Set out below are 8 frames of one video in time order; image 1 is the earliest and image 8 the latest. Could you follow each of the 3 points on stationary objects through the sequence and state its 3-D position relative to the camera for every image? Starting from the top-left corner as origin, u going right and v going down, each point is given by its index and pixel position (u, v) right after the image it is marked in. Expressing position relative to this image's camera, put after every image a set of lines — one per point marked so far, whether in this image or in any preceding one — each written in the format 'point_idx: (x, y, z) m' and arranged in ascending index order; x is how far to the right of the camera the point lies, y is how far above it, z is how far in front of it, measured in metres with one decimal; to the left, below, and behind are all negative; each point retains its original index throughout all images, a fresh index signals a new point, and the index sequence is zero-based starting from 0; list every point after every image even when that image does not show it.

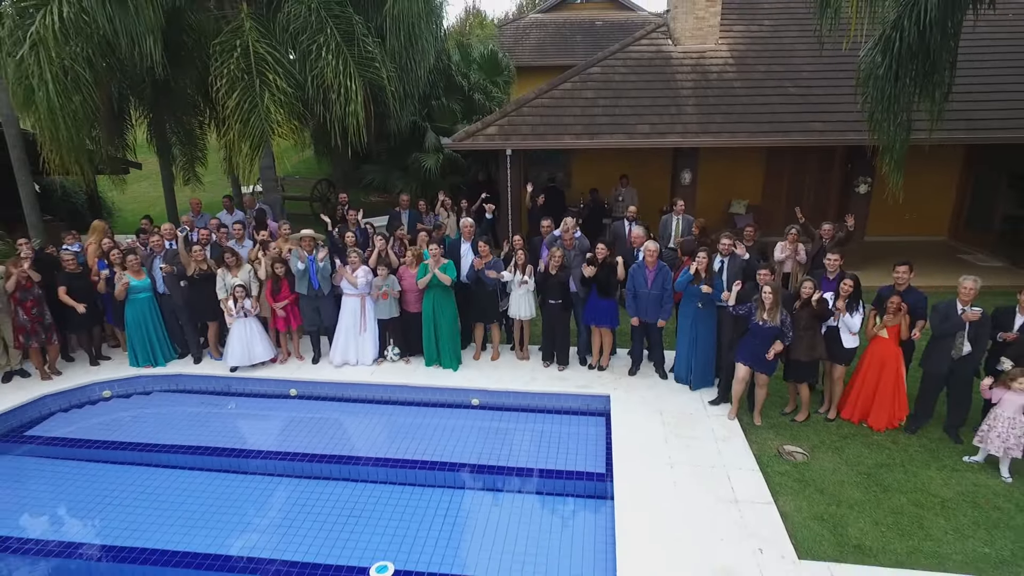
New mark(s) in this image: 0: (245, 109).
0: (-2.2, +1.5, +7.0) m
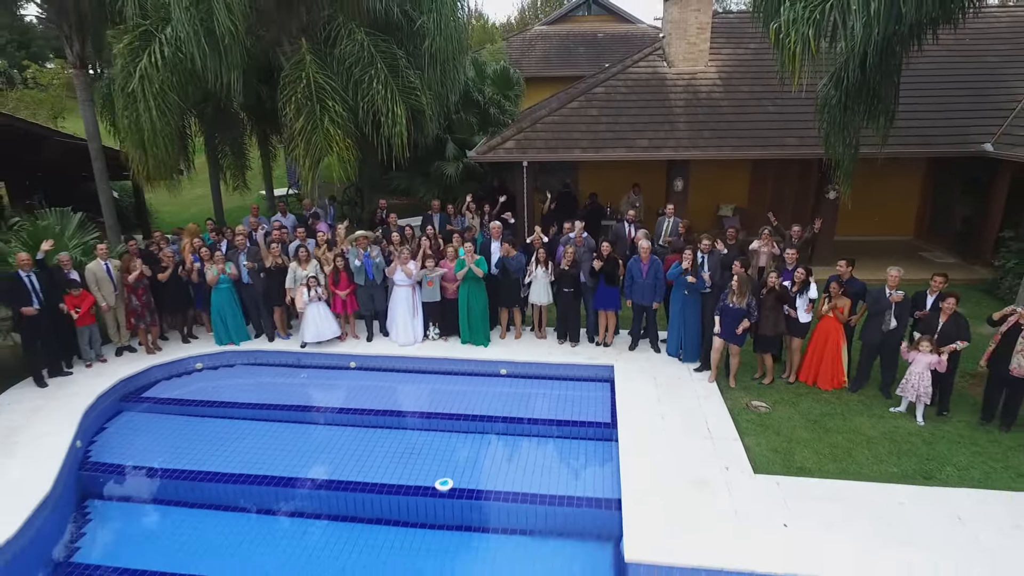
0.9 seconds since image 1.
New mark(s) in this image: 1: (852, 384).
0: (-2.0, +1.6, +8.4) m
1: (+2.8, -0.8, +6.9) m
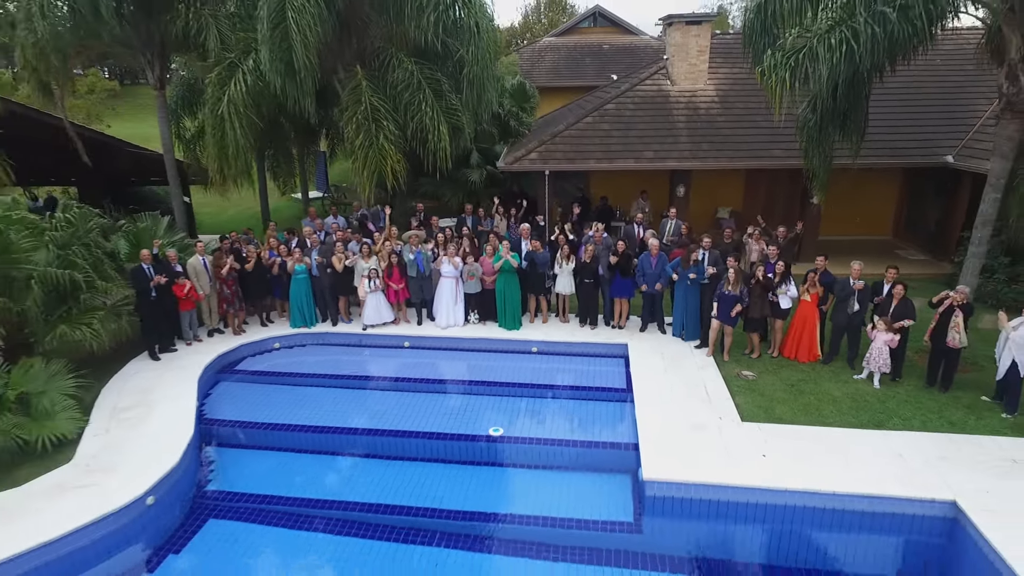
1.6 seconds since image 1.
0: (-1.7, +1.7, +9.9) m
1: (+3.1, -0.7, +8.3) m
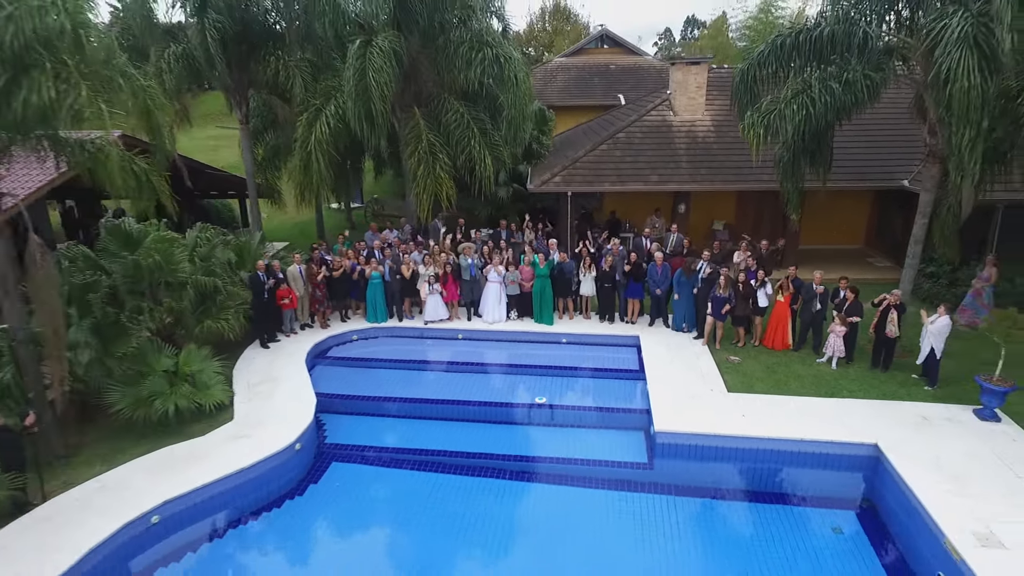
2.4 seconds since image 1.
0: (-1.2, +1.7, +12.1) m
1: (+3.6, -0.7, +10.6) m
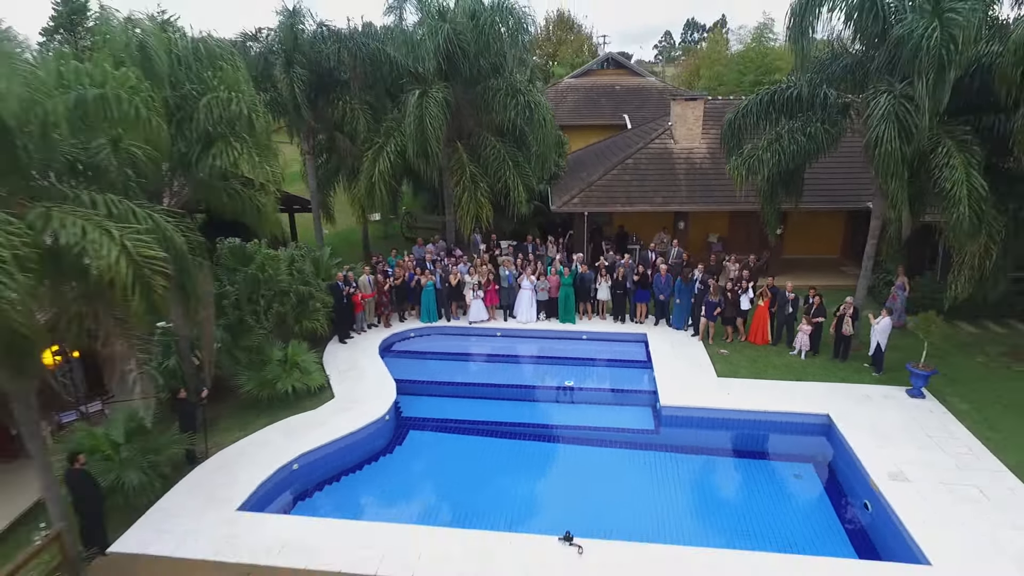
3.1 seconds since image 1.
0: (-0.7, +1.6, +14.6) m
1: (+4.1, -0.8, +13.1) m
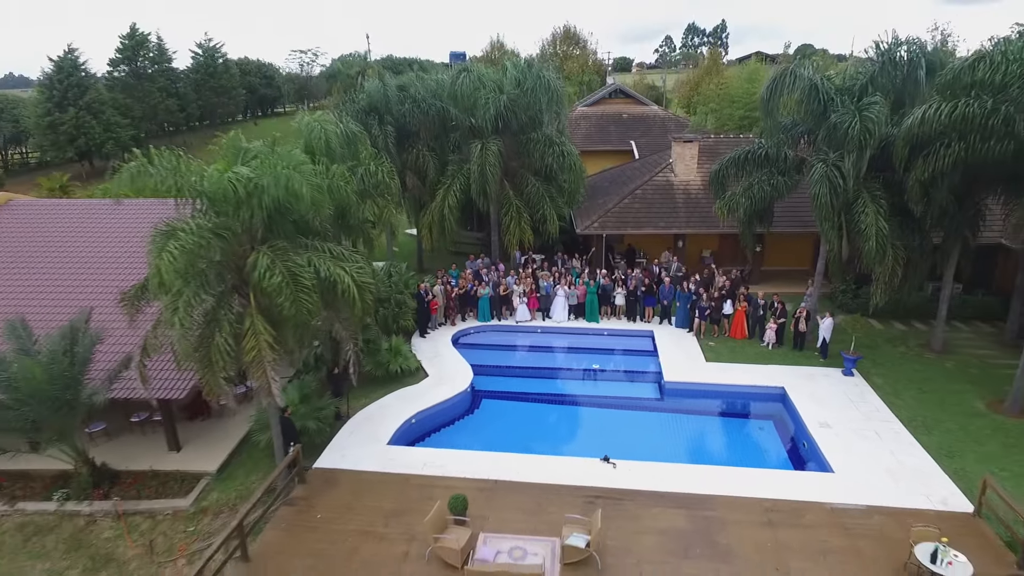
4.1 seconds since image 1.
0: (+0.1, +1.4, +18.8) m
1: (+4.9, -1.0, +17.3) m
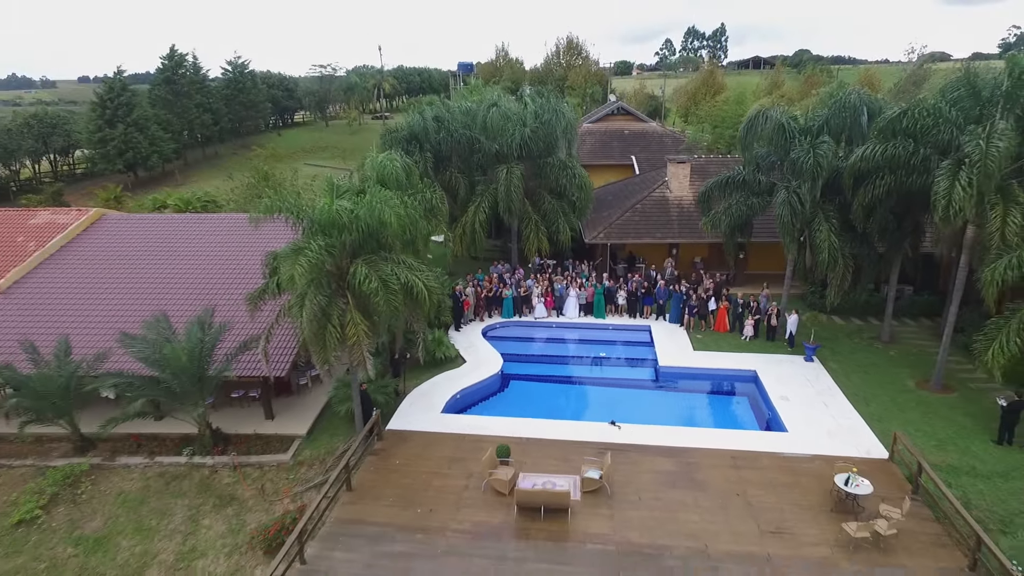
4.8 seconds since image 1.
0: (+0.6, +1.4, +22.2) m
1: (+5.4, -1.0, +20.6) m
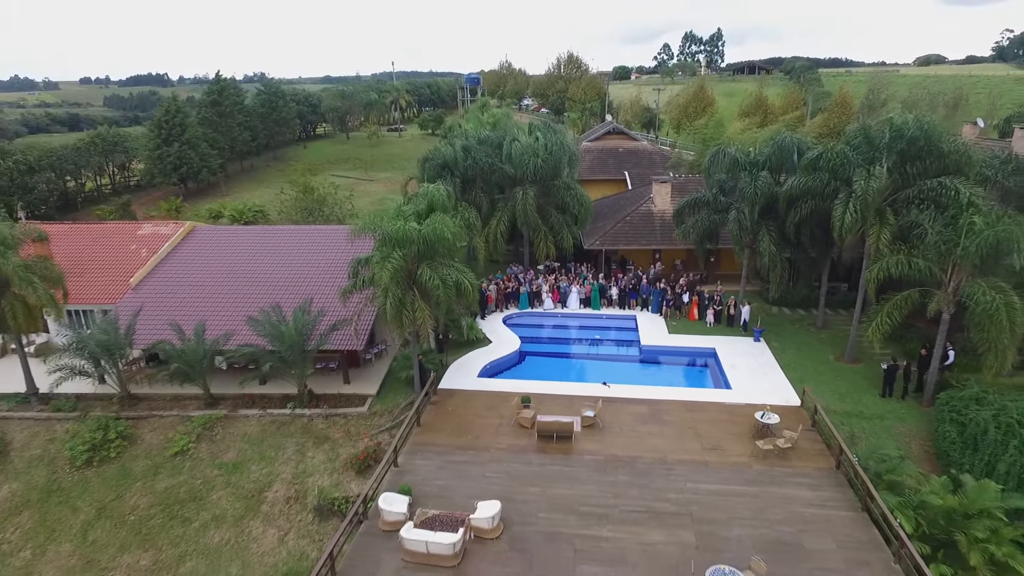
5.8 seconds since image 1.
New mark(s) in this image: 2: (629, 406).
0: (+1.0, +1.4, +27.5) m
1: (+5.8, -0.9, +25.9) m
2: (+2.6, -2.7, +18.8) m
